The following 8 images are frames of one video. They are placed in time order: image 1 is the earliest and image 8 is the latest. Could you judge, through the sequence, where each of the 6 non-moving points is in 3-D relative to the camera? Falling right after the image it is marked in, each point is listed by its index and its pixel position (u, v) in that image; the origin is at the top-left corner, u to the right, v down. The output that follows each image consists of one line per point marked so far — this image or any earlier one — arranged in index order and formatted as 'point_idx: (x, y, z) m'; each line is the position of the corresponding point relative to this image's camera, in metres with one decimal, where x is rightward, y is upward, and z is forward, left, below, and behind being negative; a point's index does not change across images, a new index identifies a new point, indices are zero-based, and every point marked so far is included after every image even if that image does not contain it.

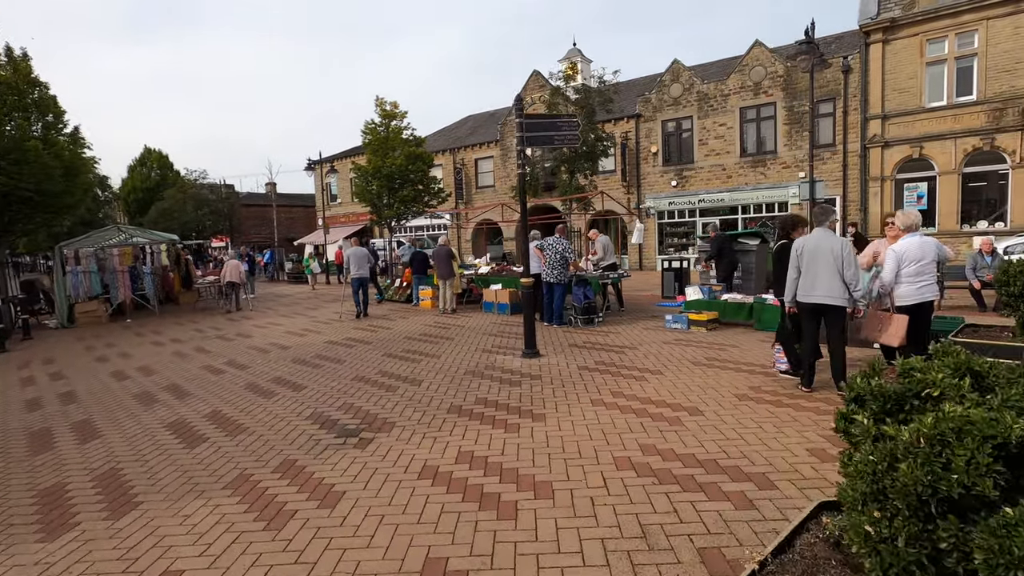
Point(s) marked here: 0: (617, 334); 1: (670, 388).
0: (+2.0, -0.9, +9.9) m
1: (+1.9, -1.2, +6.2) m
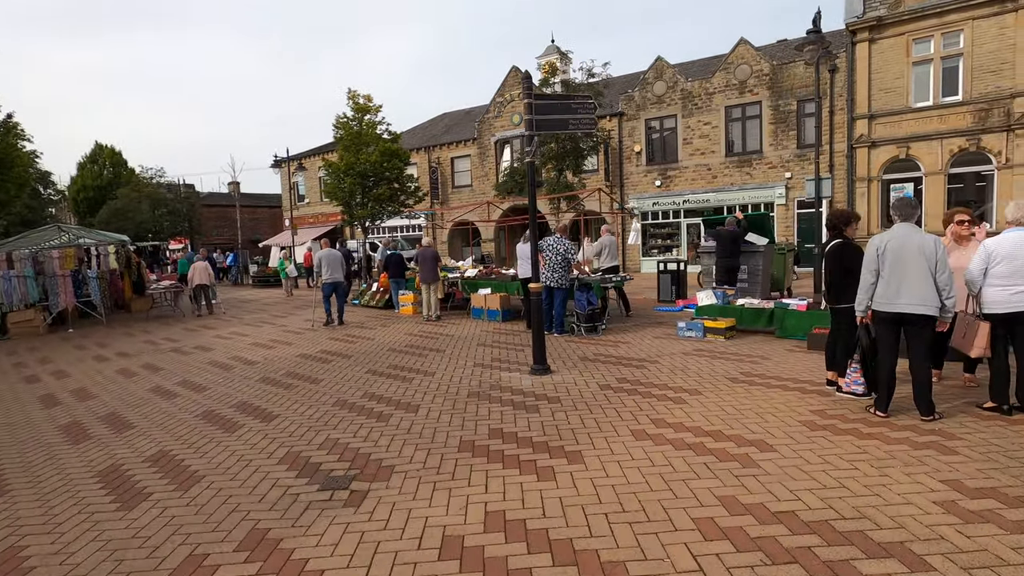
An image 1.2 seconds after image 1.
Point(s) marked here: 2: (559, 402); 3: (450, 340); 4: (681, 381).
0: (+2.0, -1.0, +8.9) m
1: (+2.1, -1.2, +5.3) m
2: (+0.5, -1.3, +5.8) m
3: (-1.1, -1.0, +10.2) m
4: (+2.1, -1.1, +6.5) m
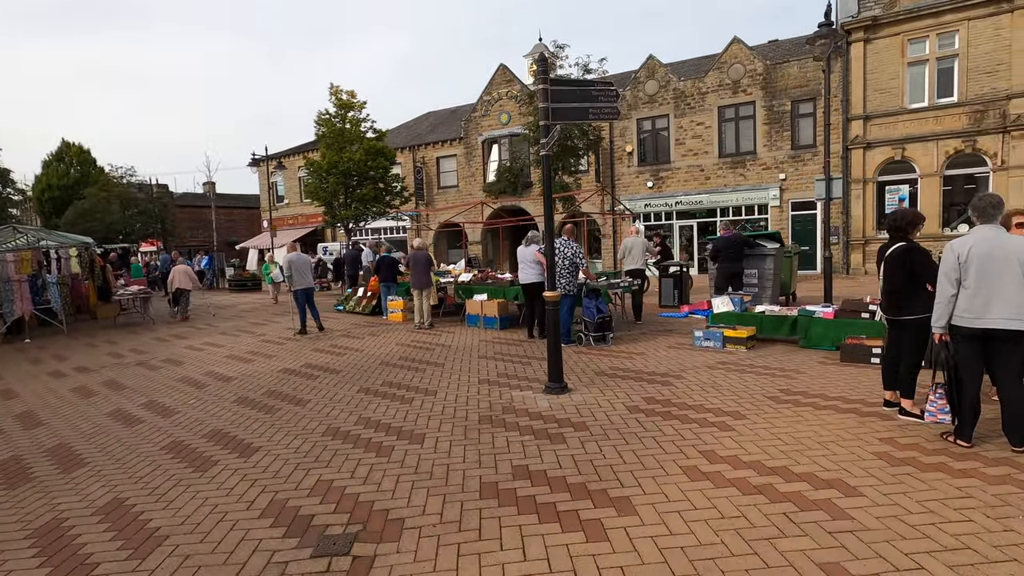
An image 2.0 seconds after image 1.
0: (+2.1, -1.1, +8.2) m
1: (+2.3, -1.3, +4.6) m
2: (+0.7, -1.4, +5.1) m
3: (-1.1, -1.1, +9.4) m
4: (+2.2, -1.2, +5.8) m
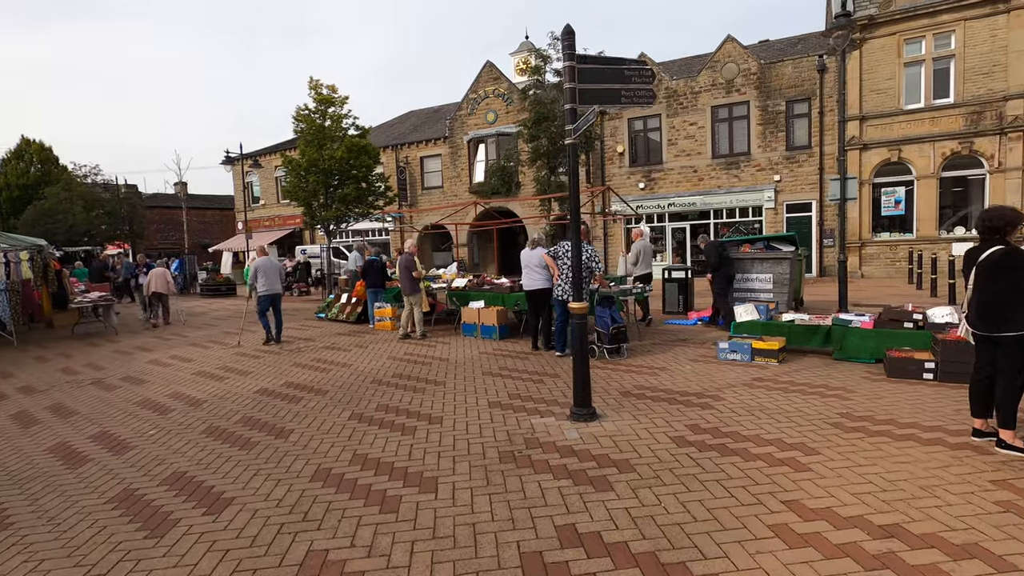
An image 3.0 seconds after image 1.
0: (+2.2, -1.2, +7.4) m
1: (+2.5, -1.4, +3.8) m
2: (+1.0, -1.4, +4.2) m
3: (-1.0, -1.2, +8.5) m
4: (+2.5, -1.3, +5.0) m
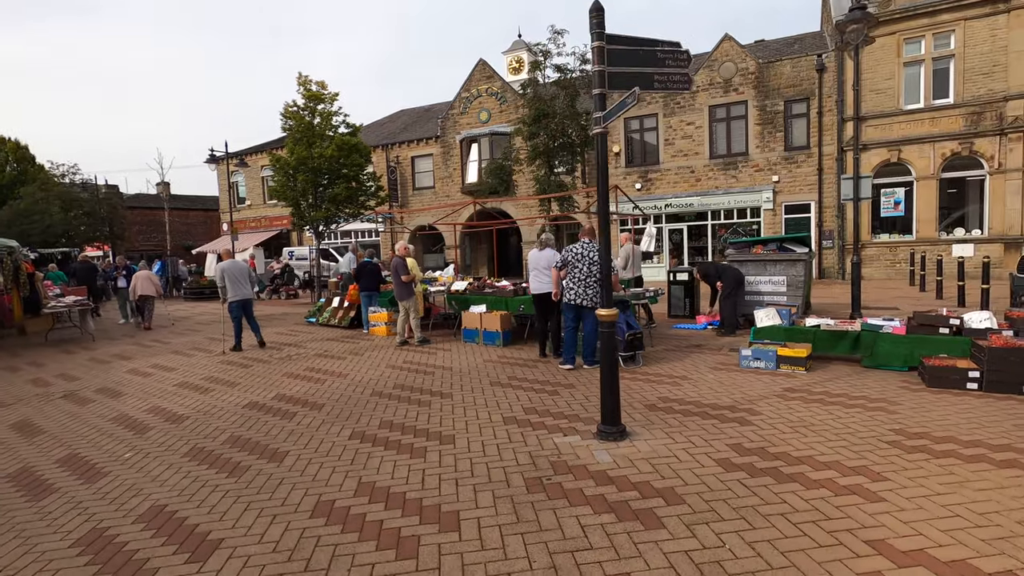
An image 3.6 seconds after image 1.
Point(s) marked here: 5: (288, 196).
0: (+2.4, -1.2, +6.9) m
1: (+2.8, -1.5, +3.3) m
2: (+1.2, -1.5, +3.7) m
3: (-0.9, -1.3, +7.9) m
4: (+2.7, -1.4, +4.5) m
5: (-8.3, +3.4, +19.7) m
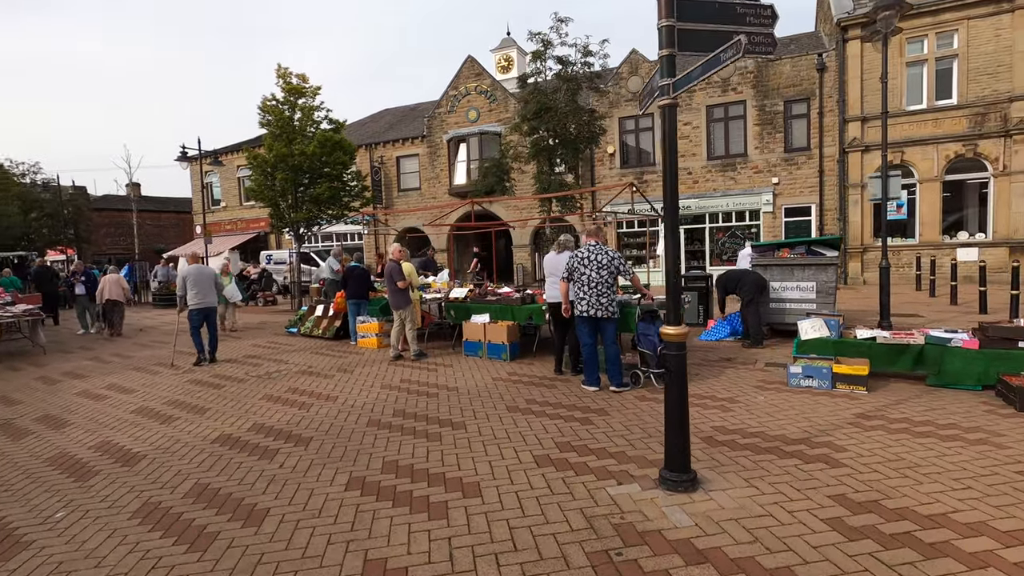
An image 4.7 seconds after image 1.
0: (+2.6, -1.3, +6.0) m
1: (+3.2, -1.5, +2.4) m
2: (+1.6, -1.6, +2.7) m
3: (-0.7, -1.4, +6.8) m
4: (+3.0, -1.4, +3.6) m
5: (-8.5, +3.2, +18.4) m
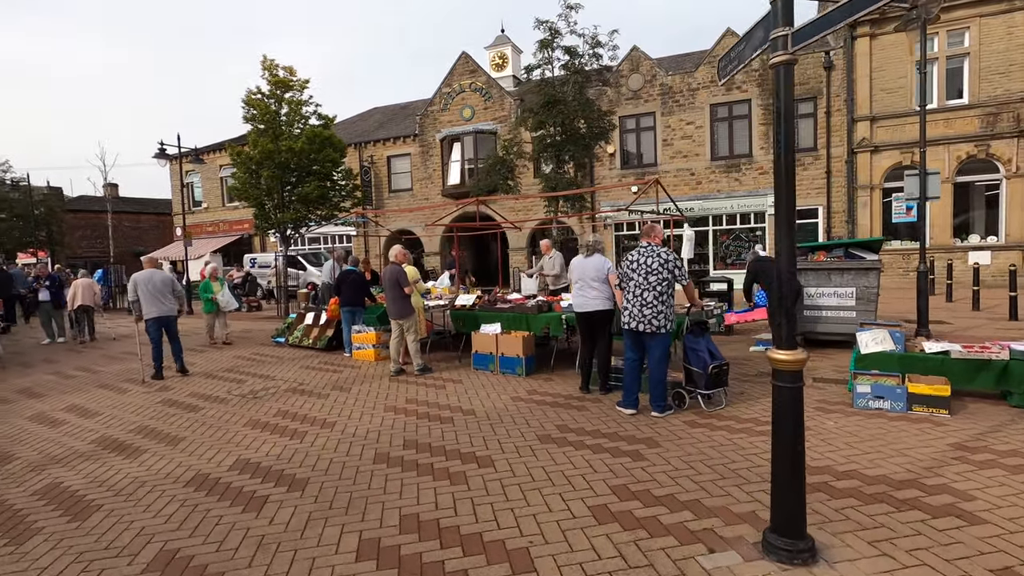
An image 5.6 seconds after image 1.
0: (+2.9, -1.4, +5.1) m
1: (+3.6, -1.6, +1.5) m
2: (+2.0, -1.6, +1.8) m
3: (-0.4, -1.5, +5.9) m
4: (+3.4, -1.5, +2.8) m
5: (-8.5, +3.0, +17.3) m
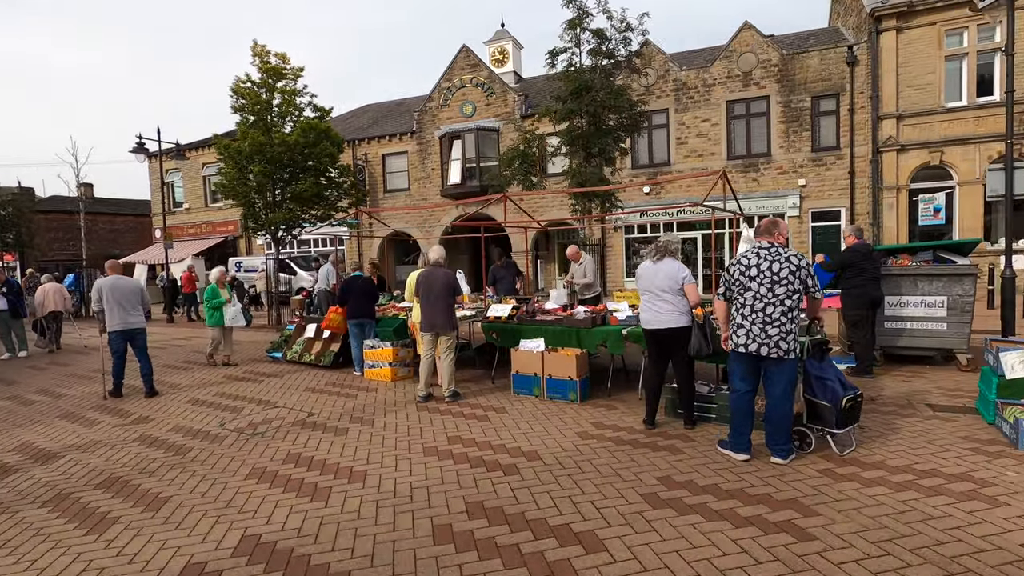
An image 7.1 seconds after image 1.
0: (+3.7, -1.5, +3.9) m
1: (+4.4, -1.7, +0.3) m
2: (+2.8, -1.7, +0.6) m
3: (+0.3, -1.6, +4.6) m
4: (+4.2, -1.6, +1.6) m
5: (-8.1, +2.8, +15.8) m
